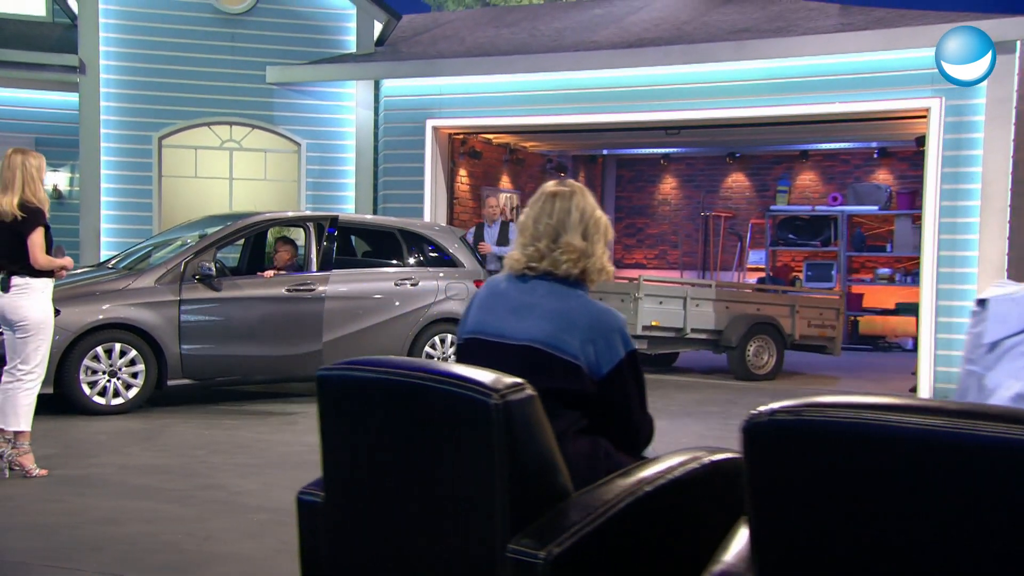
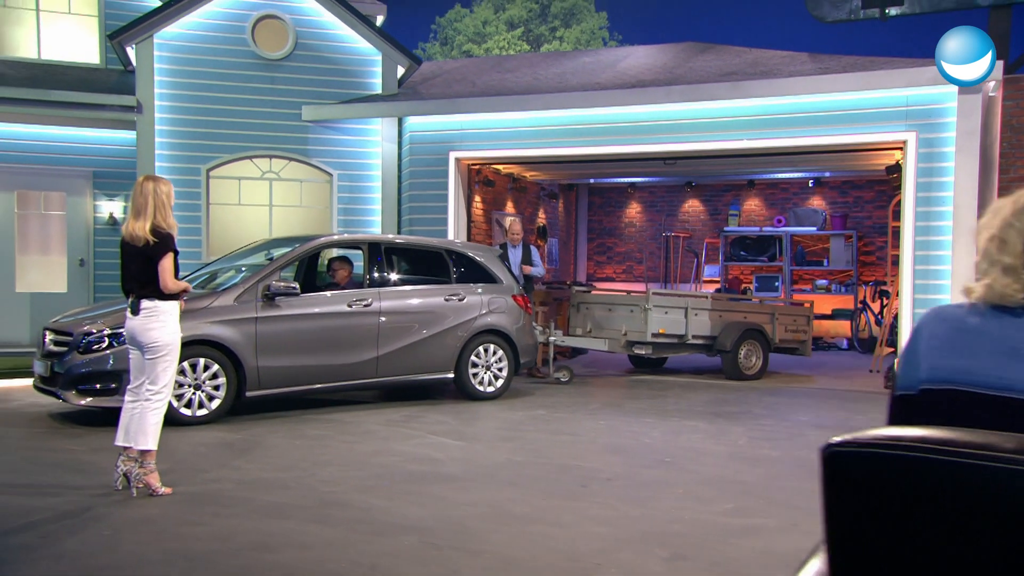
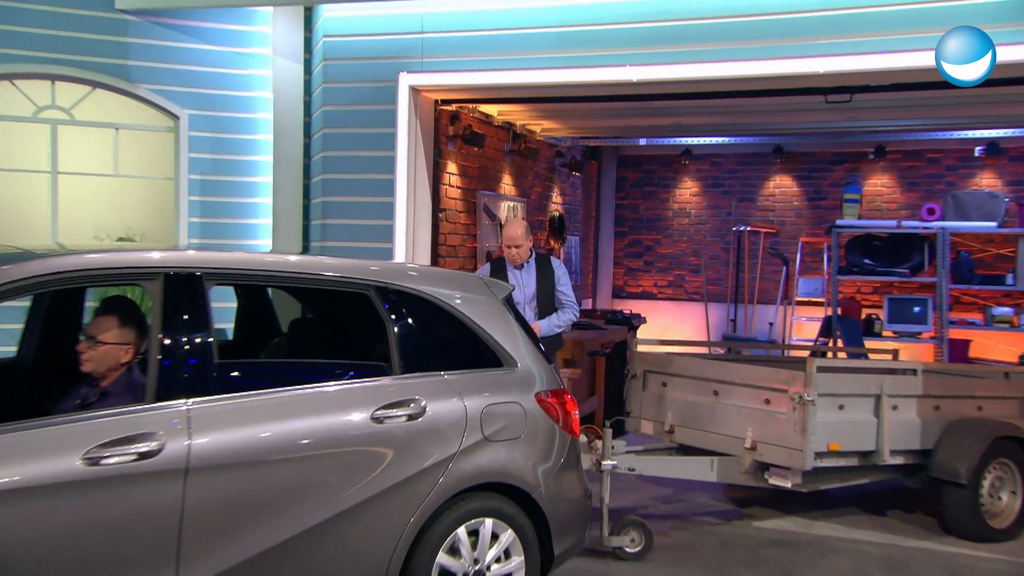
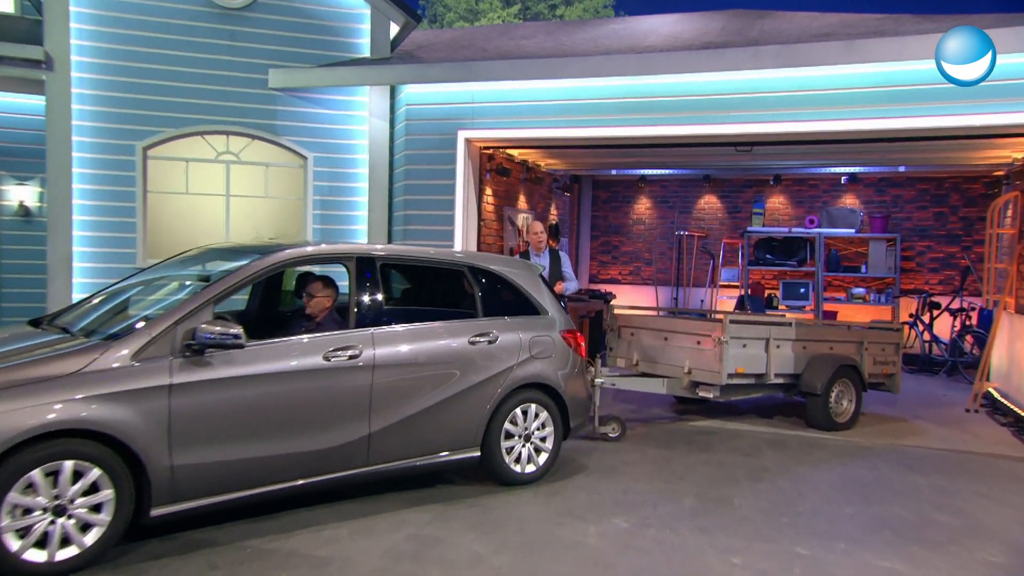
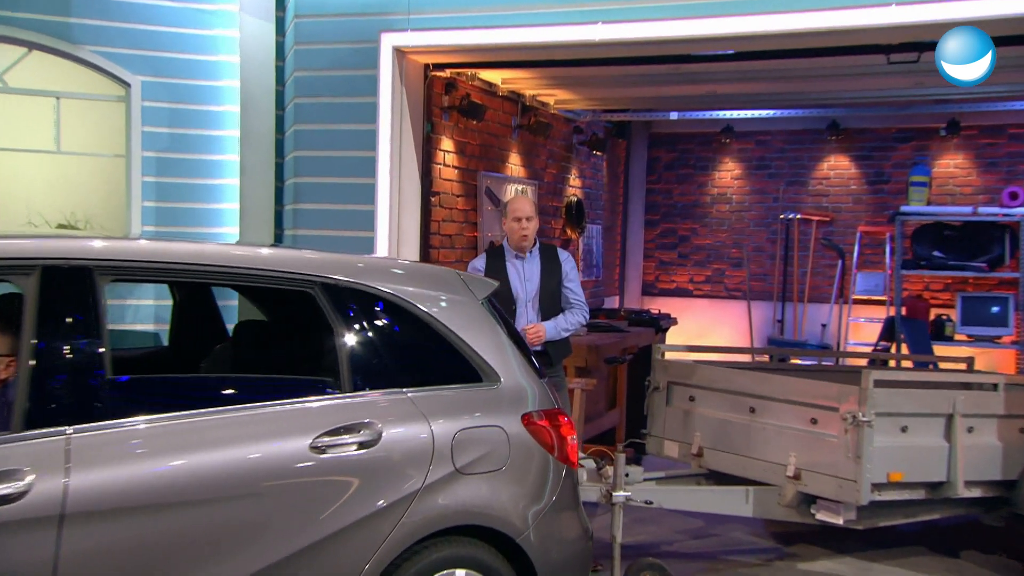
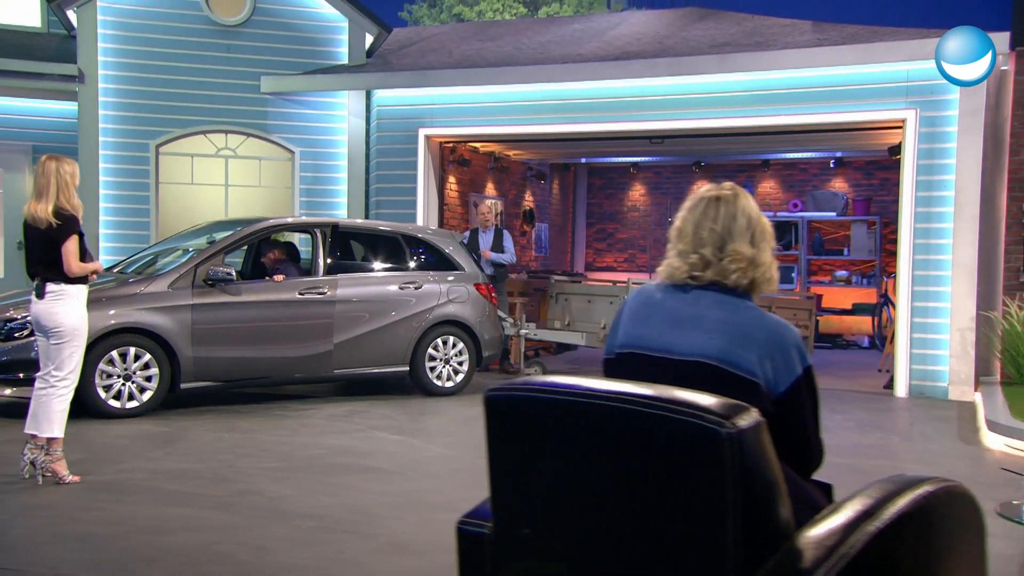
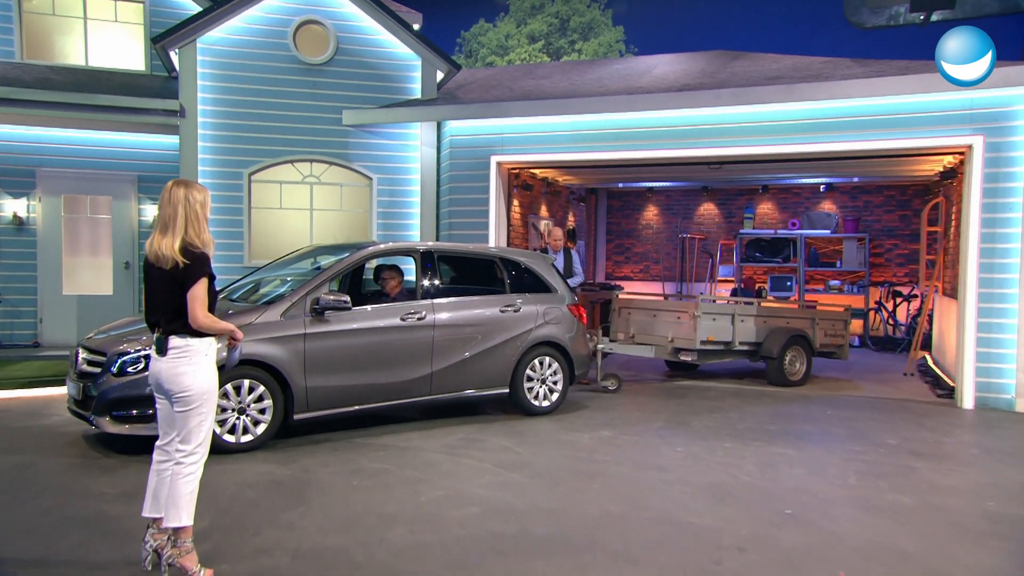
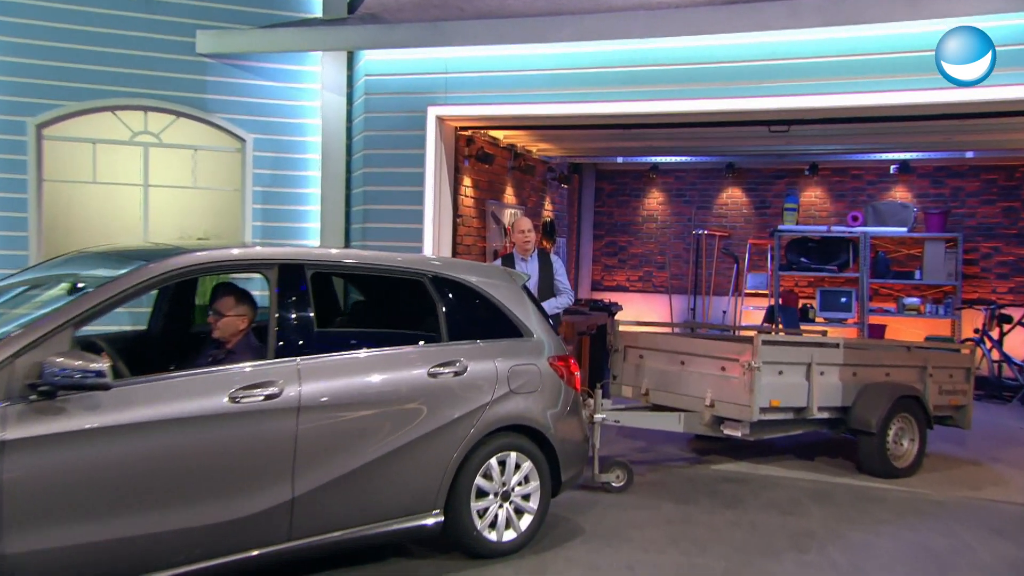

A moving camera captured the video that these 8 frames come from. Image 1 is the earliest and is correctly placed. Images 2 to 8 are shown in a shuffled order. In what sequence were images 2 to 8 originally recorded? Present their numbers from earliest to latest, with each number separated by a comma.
6, 2, 7, 4, 8, 3, 5
